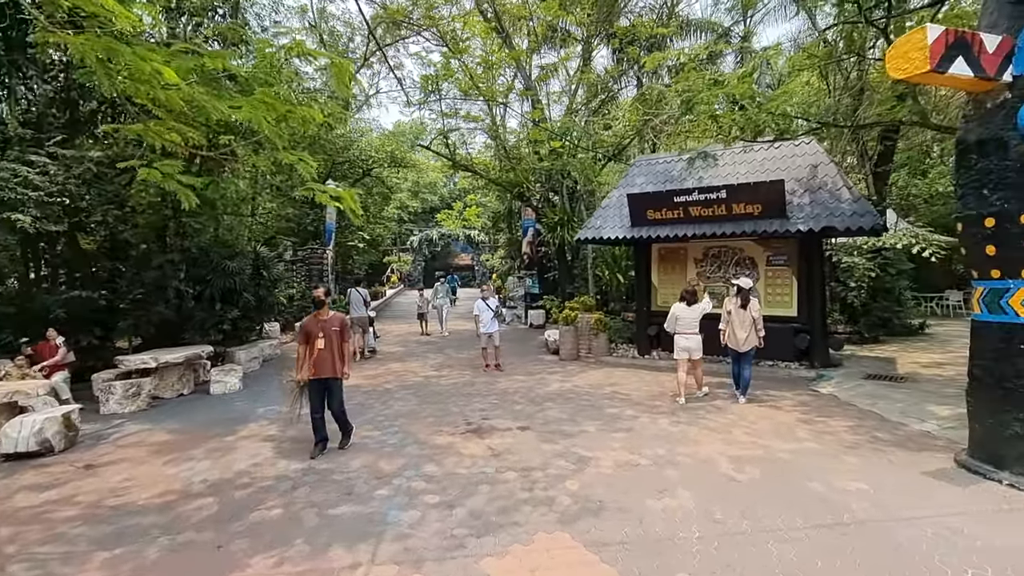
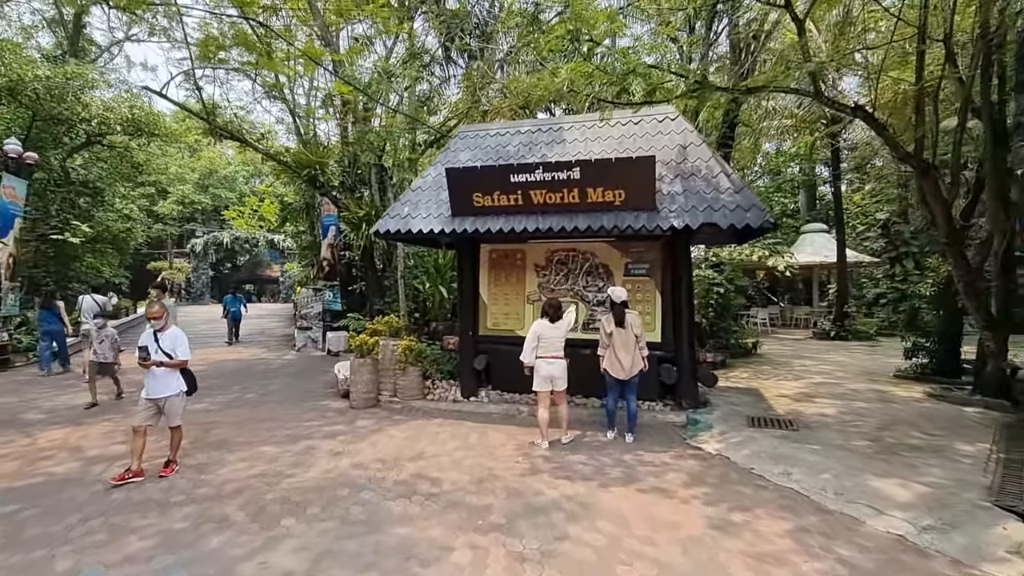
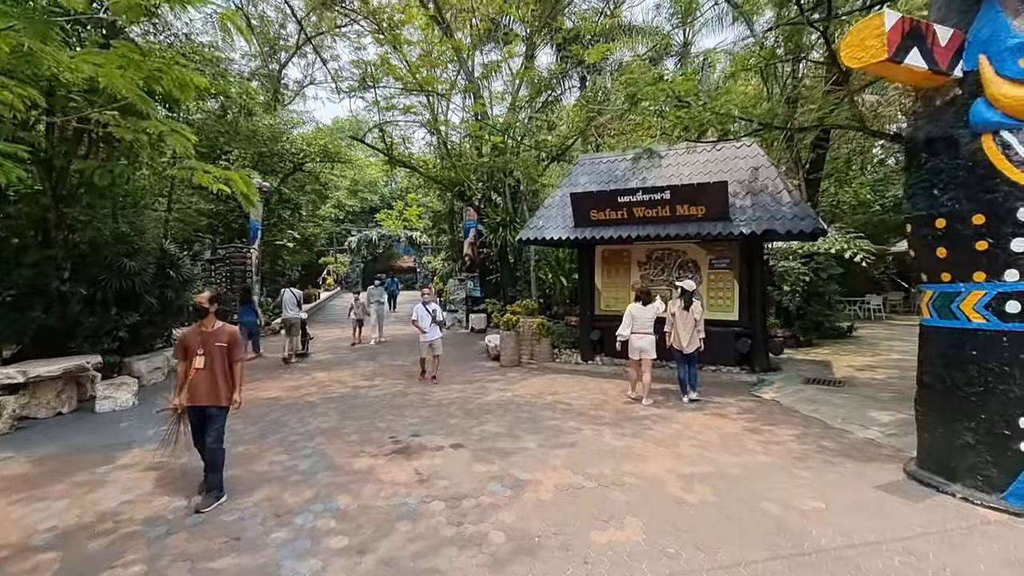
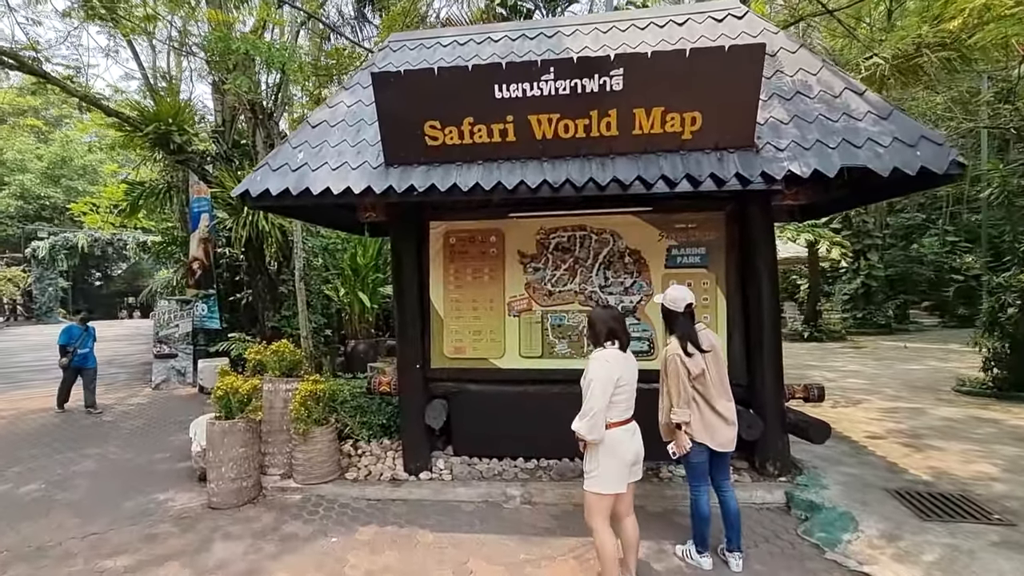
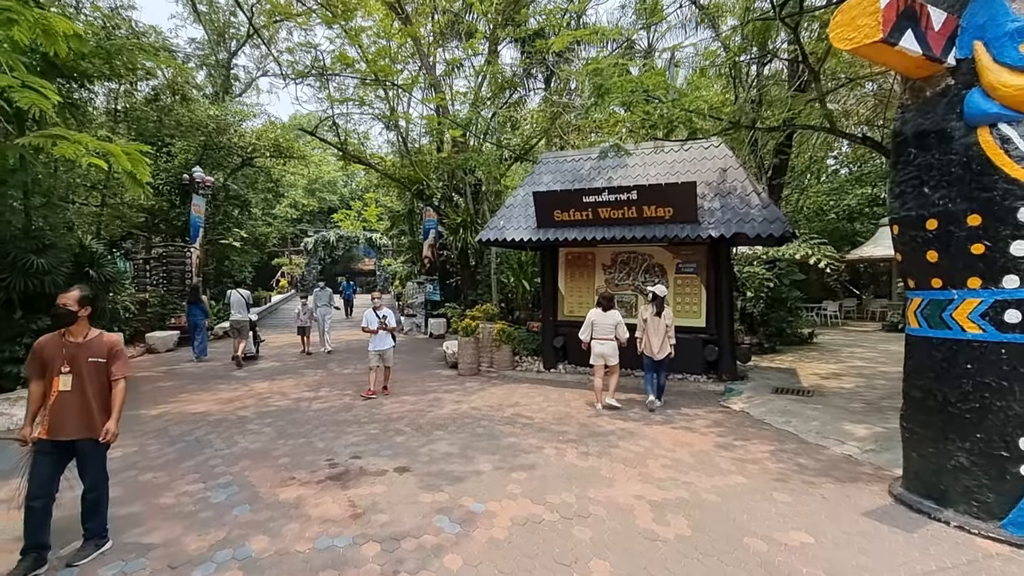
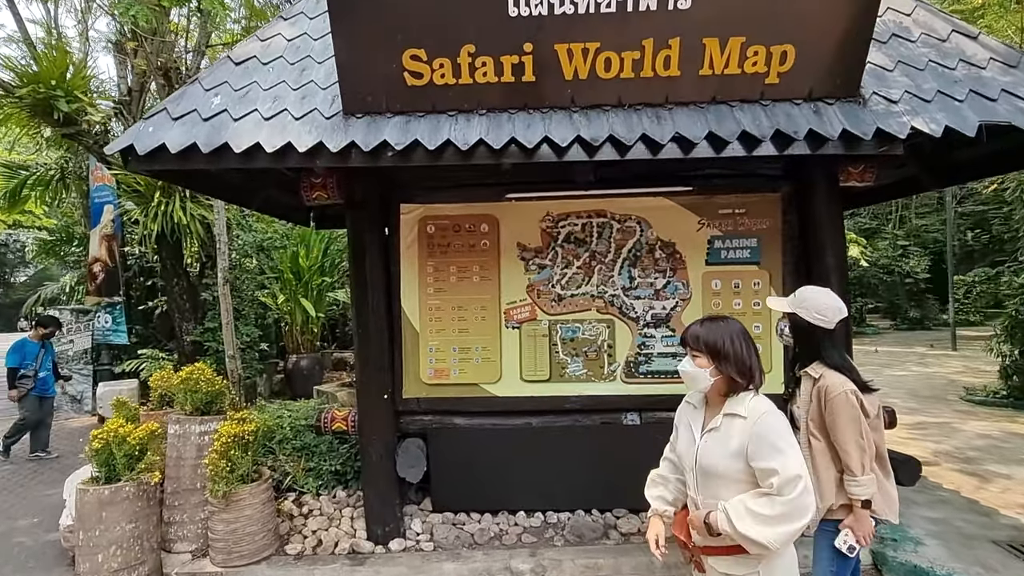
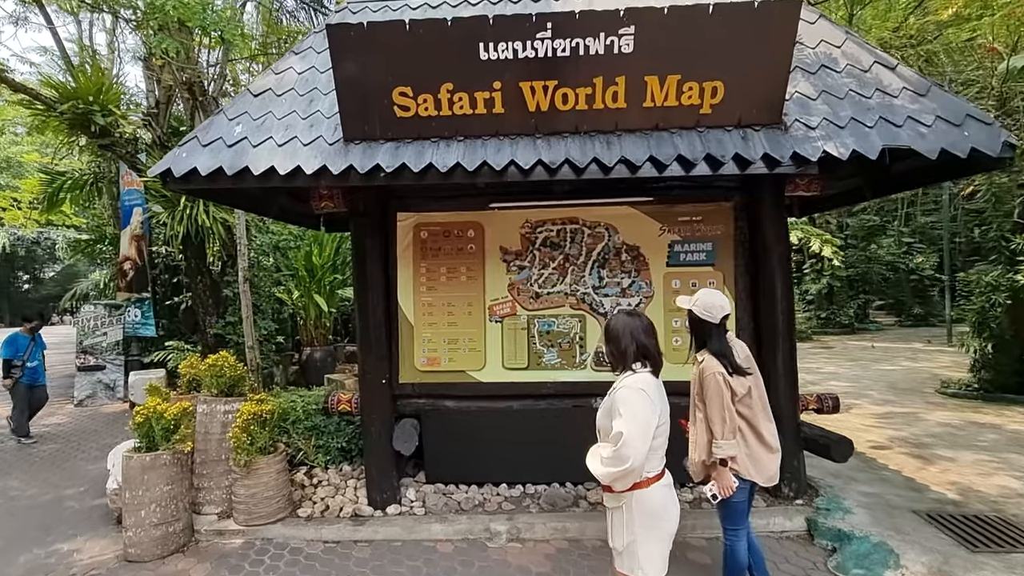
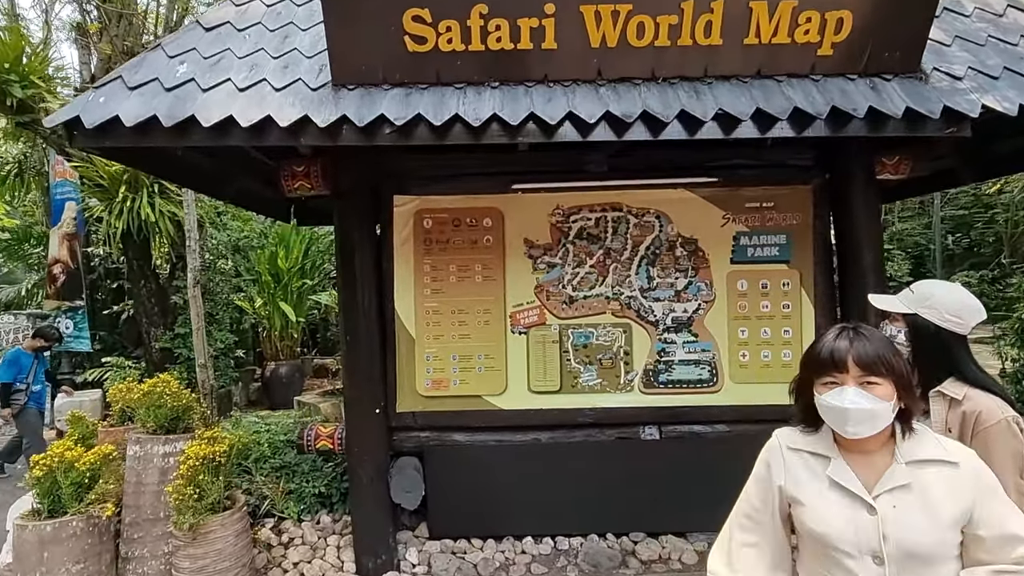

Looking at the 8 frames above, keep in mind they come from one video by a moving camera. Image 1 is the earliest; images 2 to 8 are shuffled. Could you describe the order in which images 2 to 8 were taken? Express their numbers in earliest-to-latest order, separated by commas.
3, 5, 2, 4, 7, 6, 8
